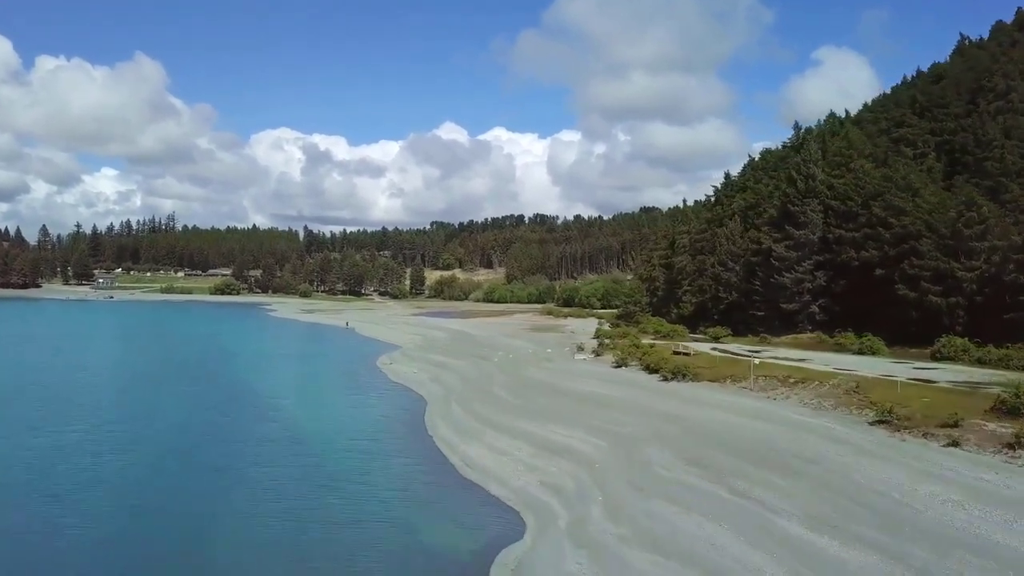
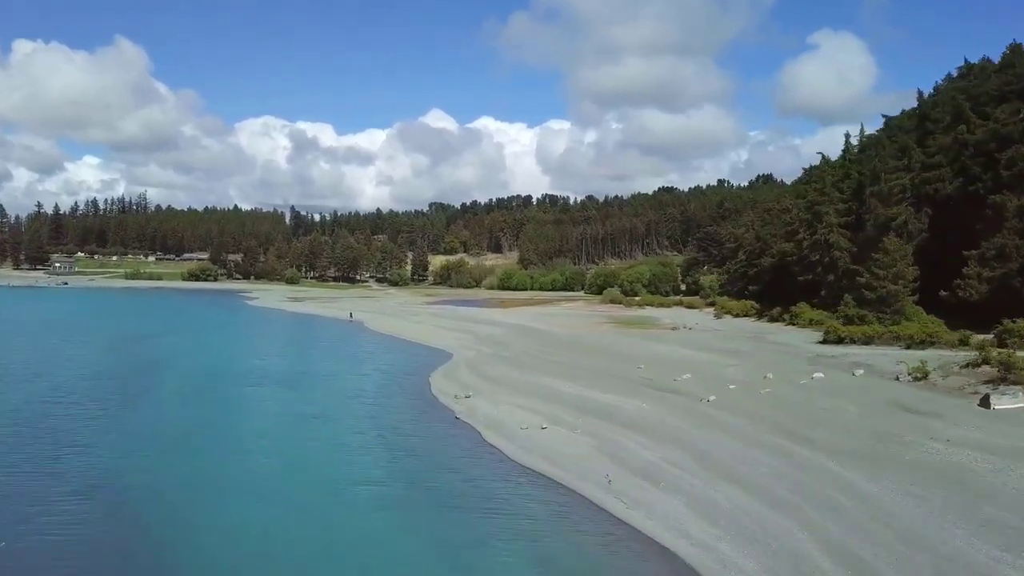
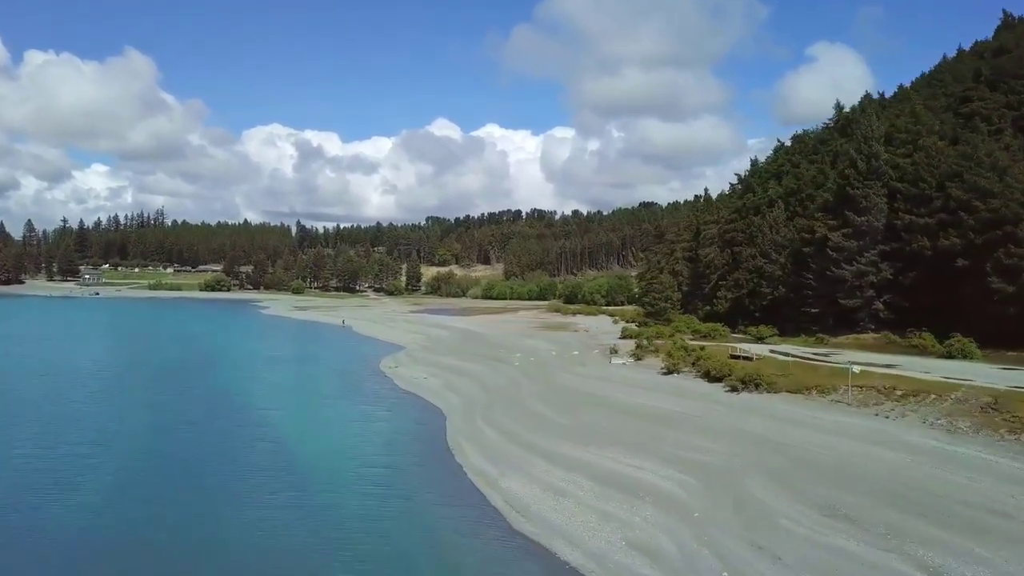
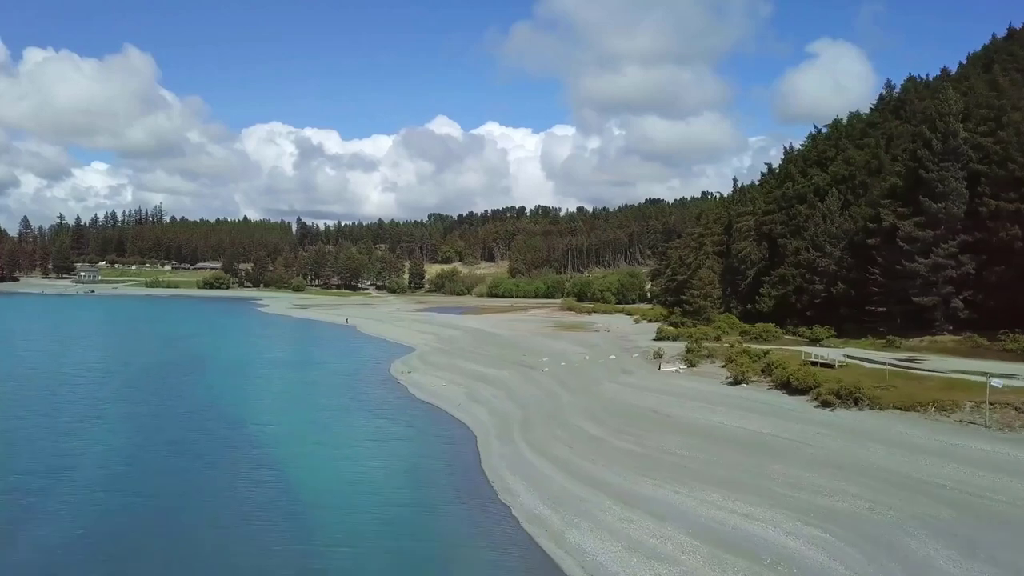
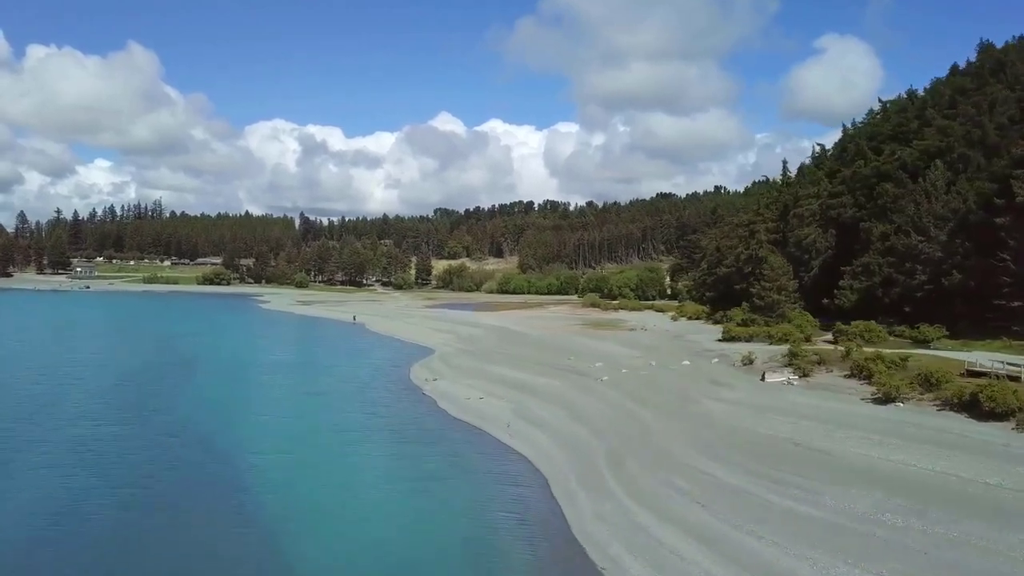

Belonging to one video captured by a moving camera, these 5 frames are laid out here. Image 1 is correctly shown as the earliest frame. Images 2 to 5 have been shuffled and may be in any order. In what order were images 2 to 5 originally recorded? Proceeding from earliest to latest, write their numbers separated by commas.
3, 4, 5, 2
